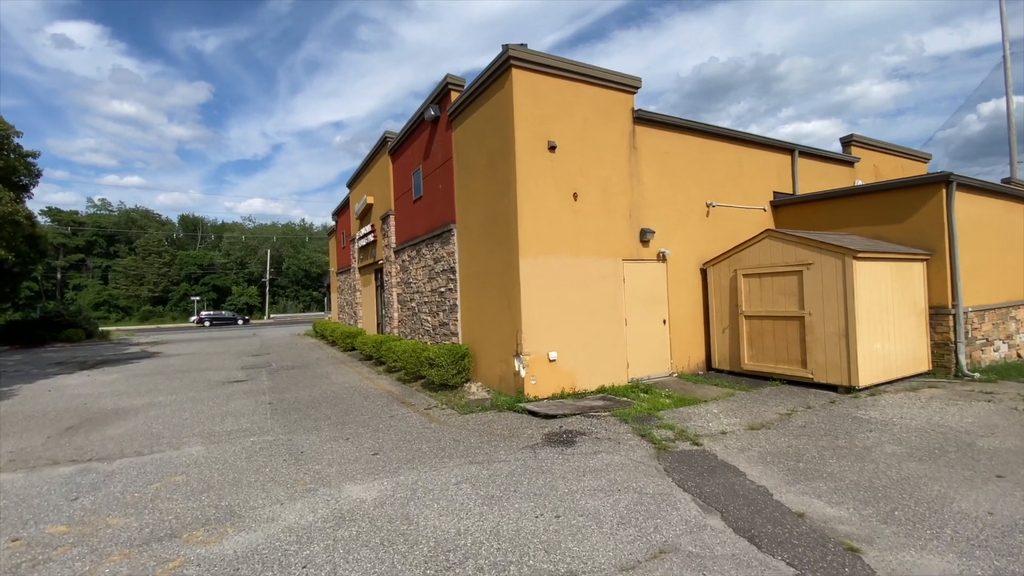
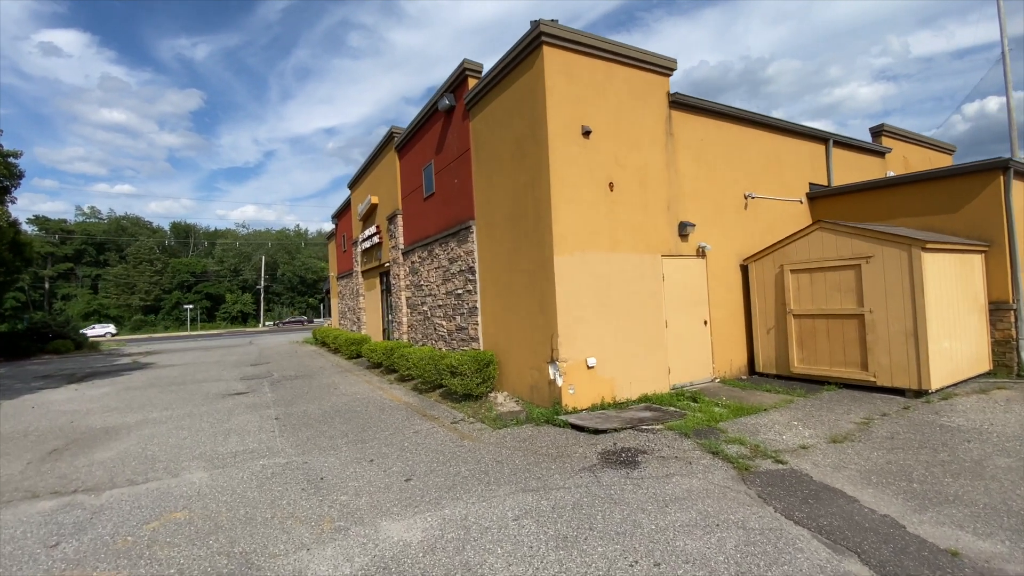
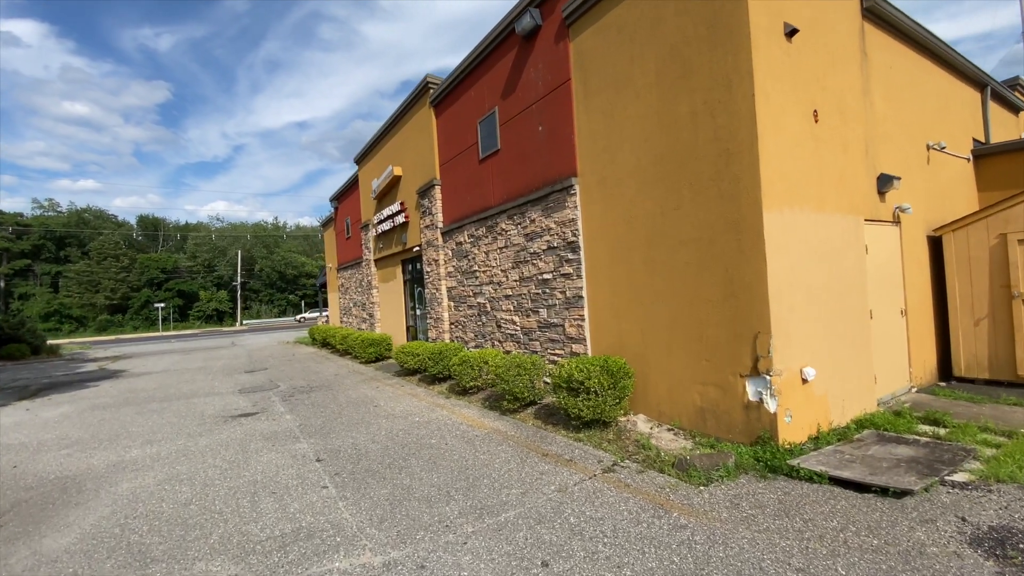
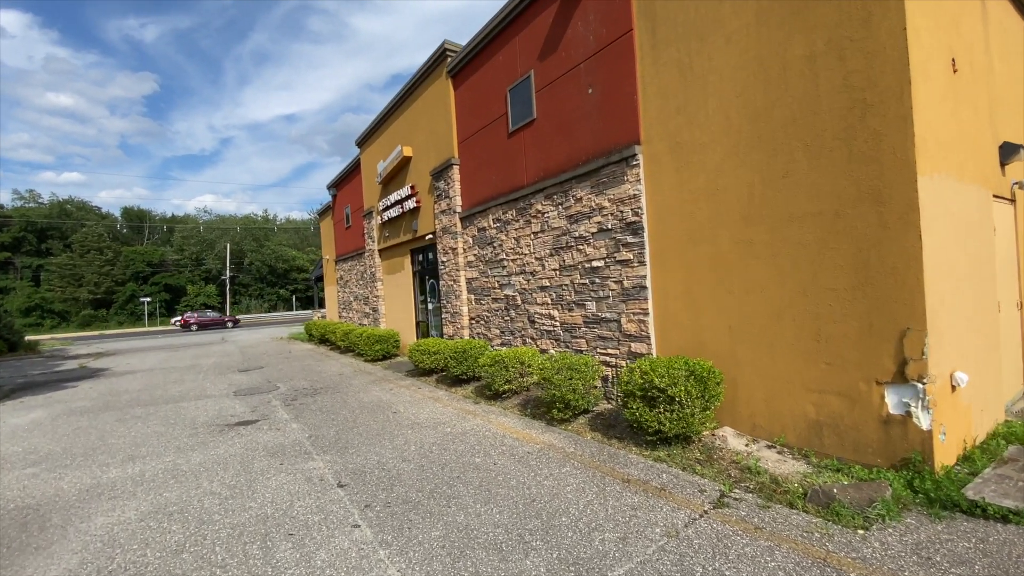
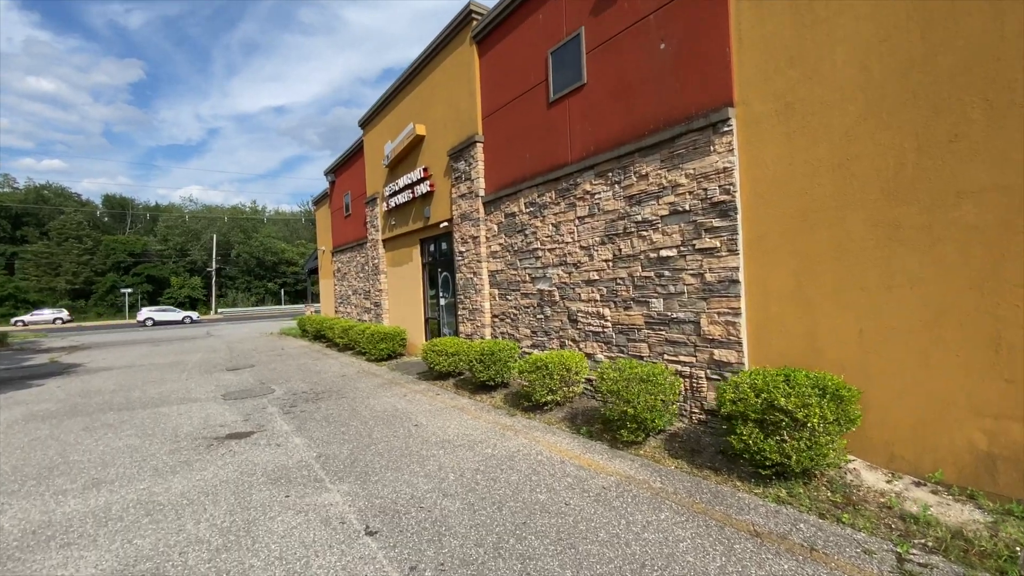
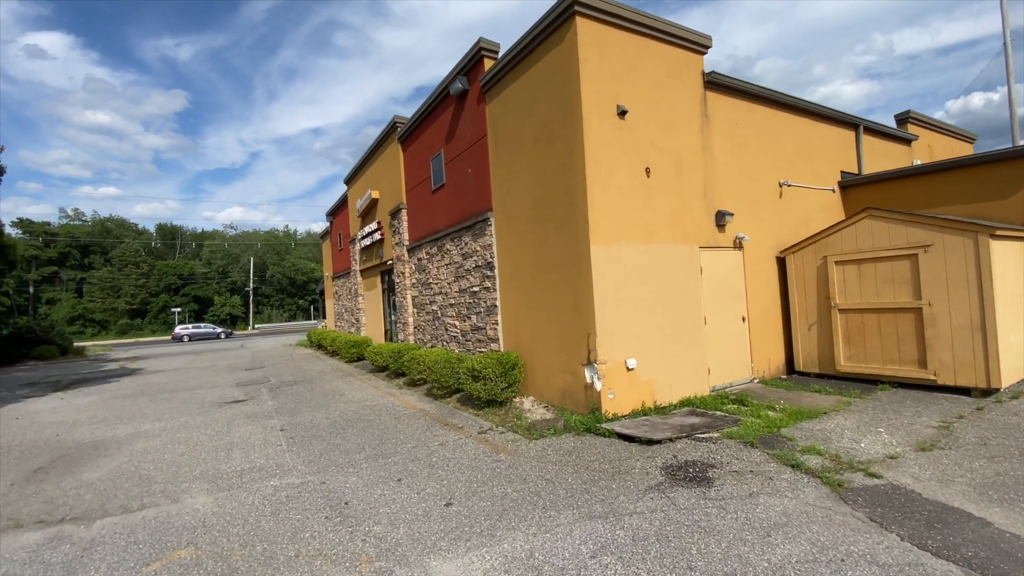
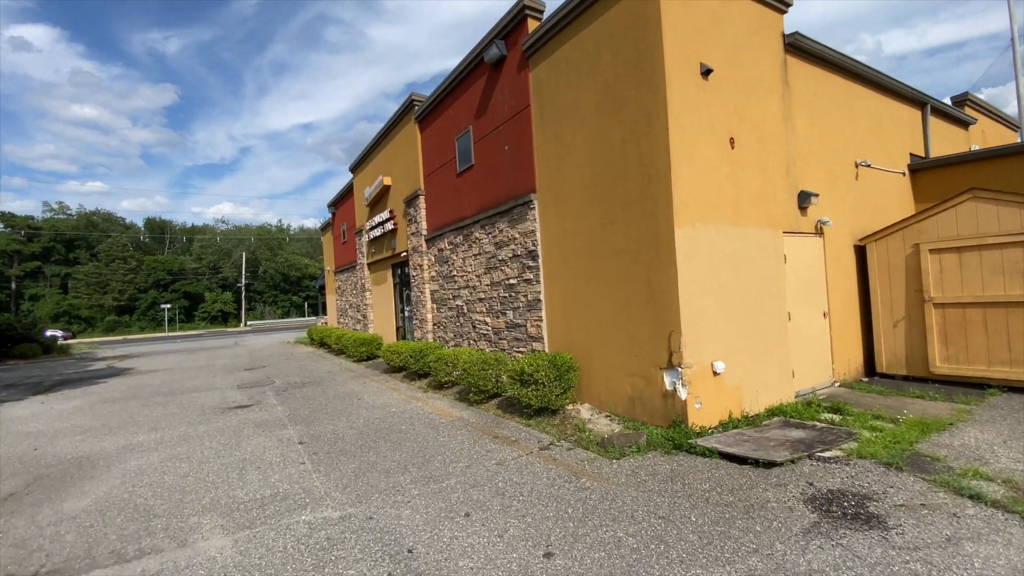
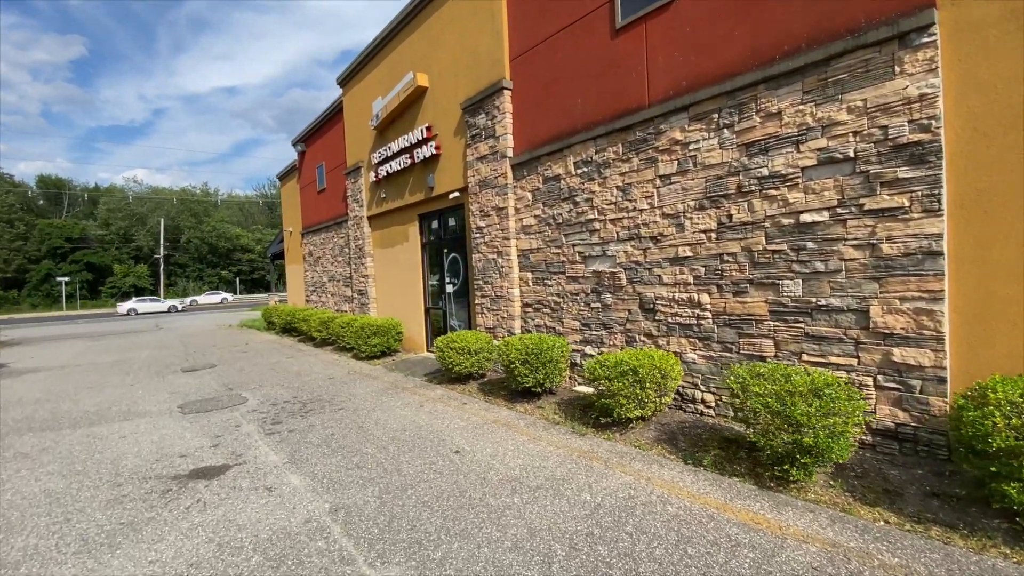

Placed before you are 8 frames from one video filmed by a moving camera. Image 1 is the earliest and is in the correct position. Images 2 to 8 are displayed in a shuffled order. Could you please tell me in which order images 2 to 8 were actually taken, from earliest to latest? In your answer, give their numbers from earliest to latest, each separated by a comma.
2, 6, 7, 3, 4, 5, 8
